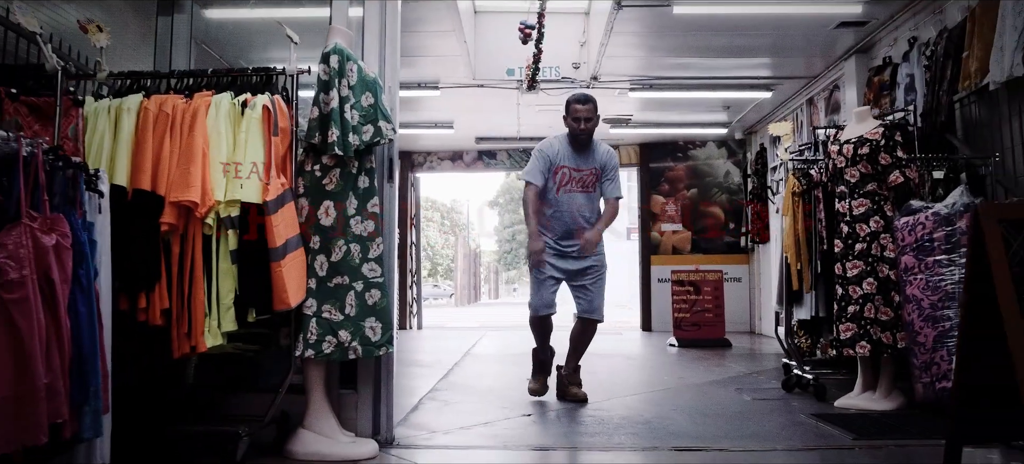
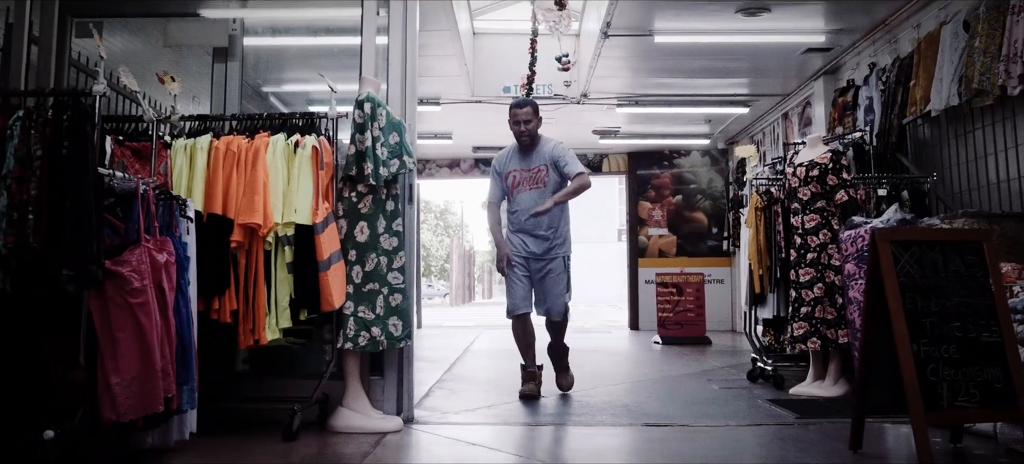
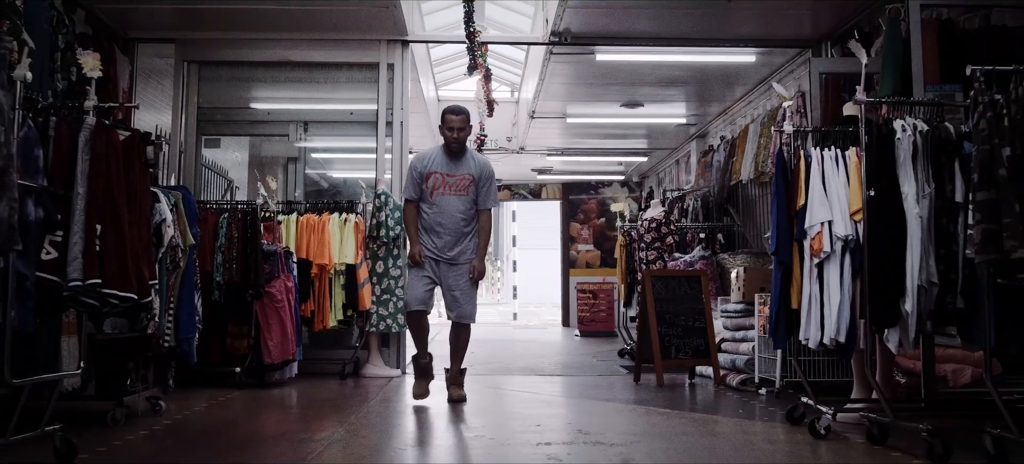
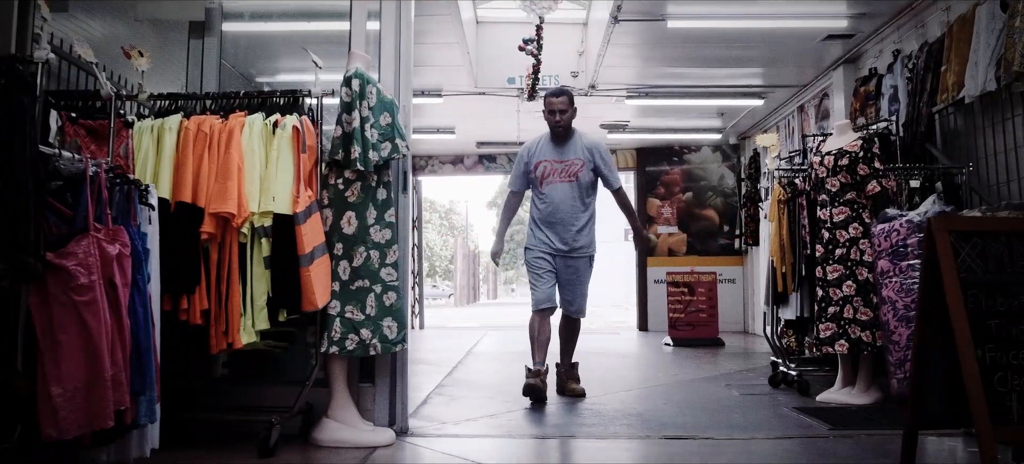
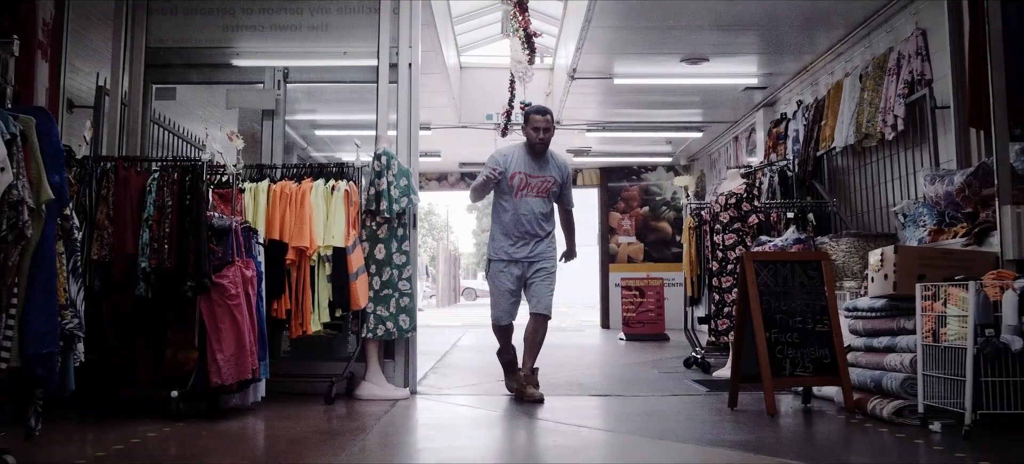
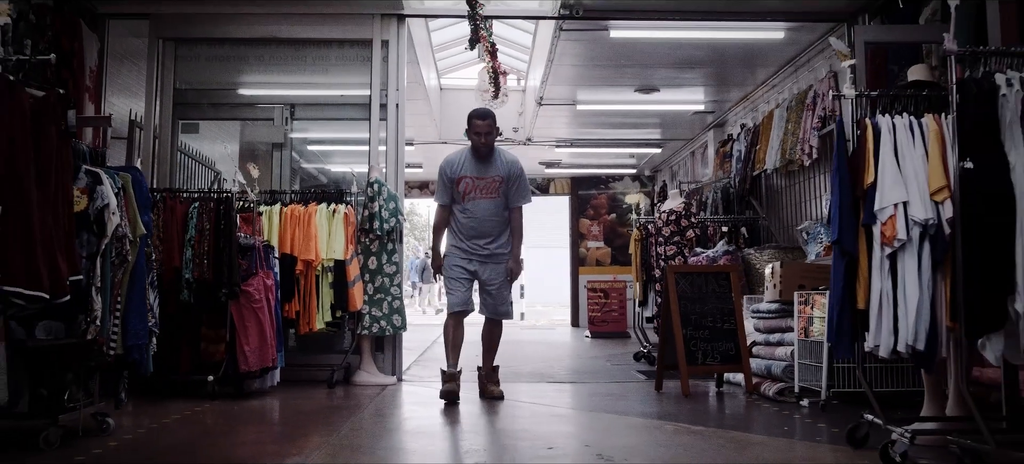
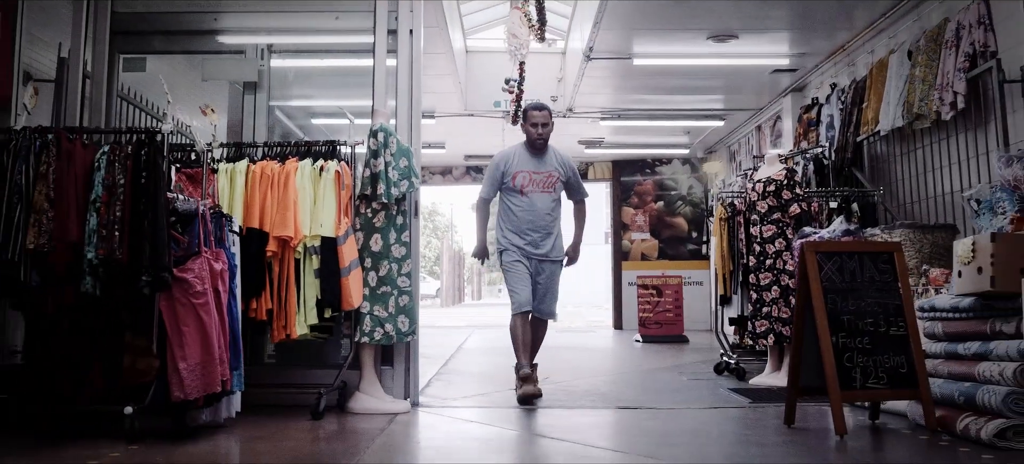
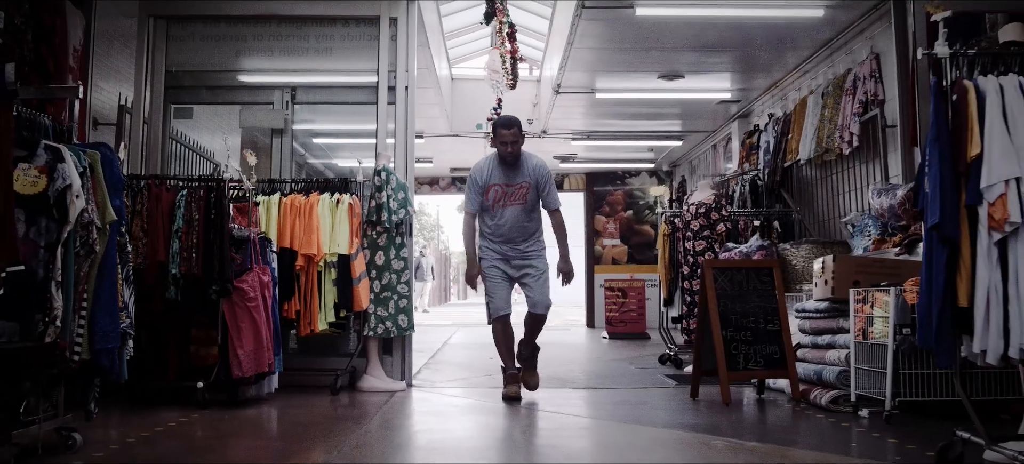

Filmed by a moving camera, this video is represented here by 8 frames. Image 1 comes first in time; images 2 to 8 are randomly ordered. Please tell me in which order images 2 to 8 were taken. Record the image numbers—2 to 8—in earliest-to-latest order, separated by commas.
4, 2, 7, 5, 8, 6, 3
